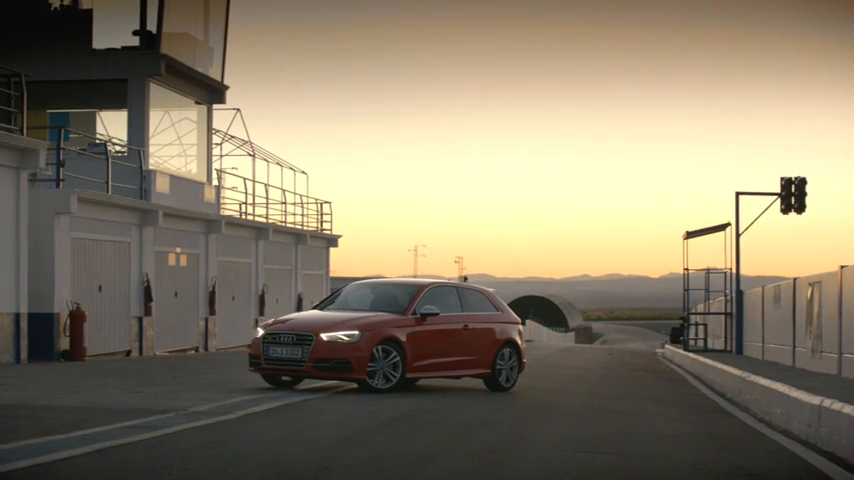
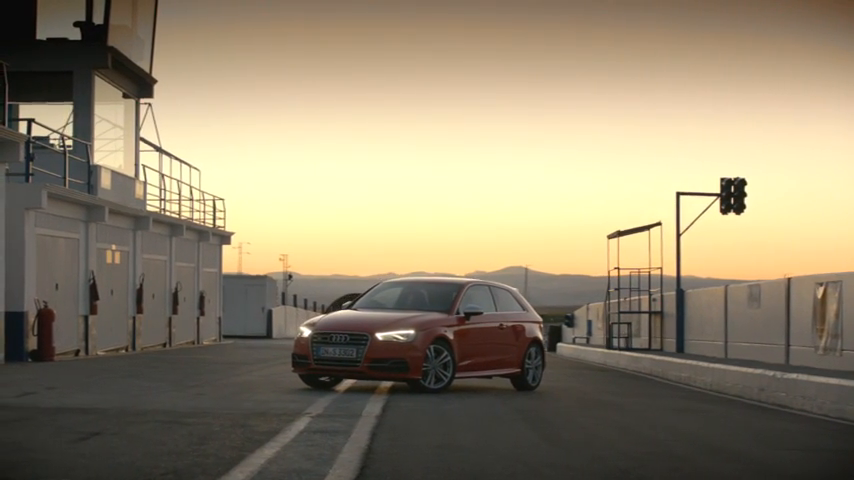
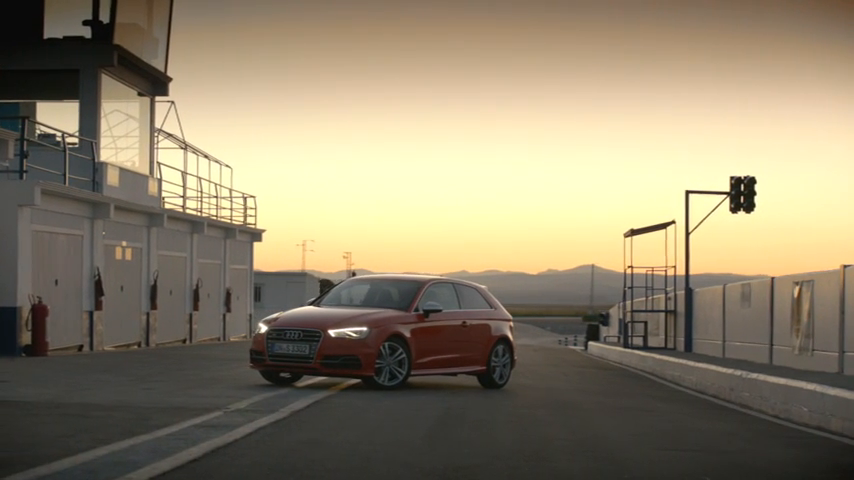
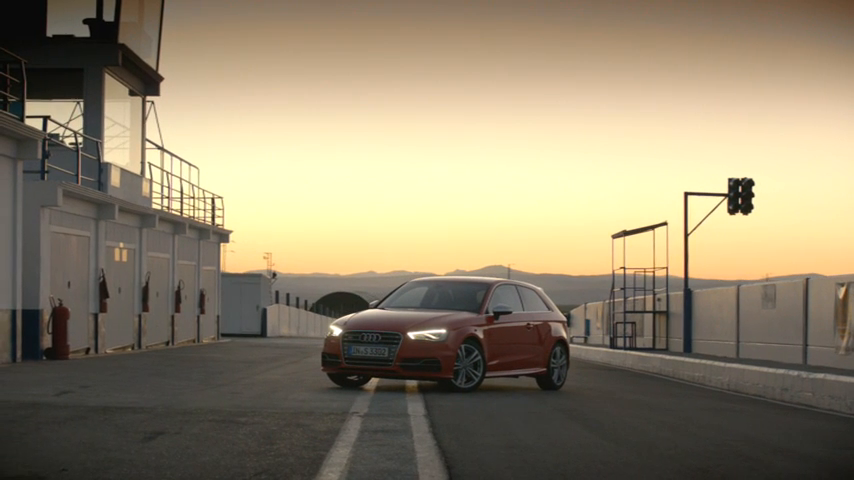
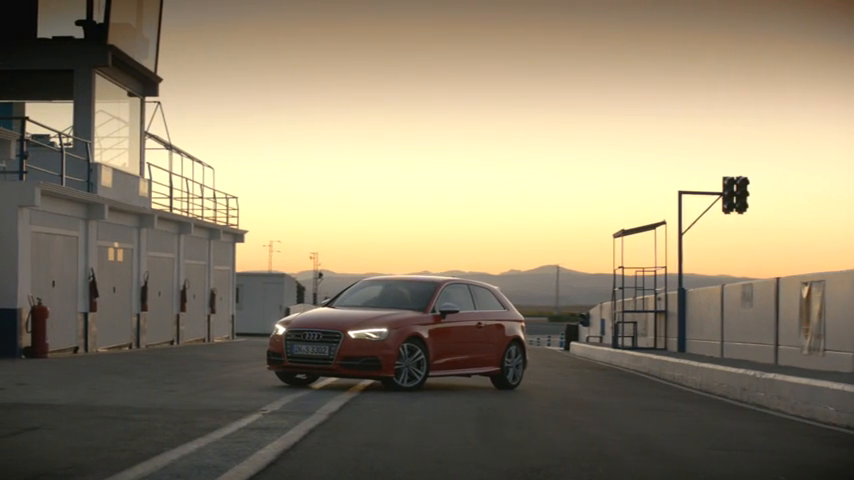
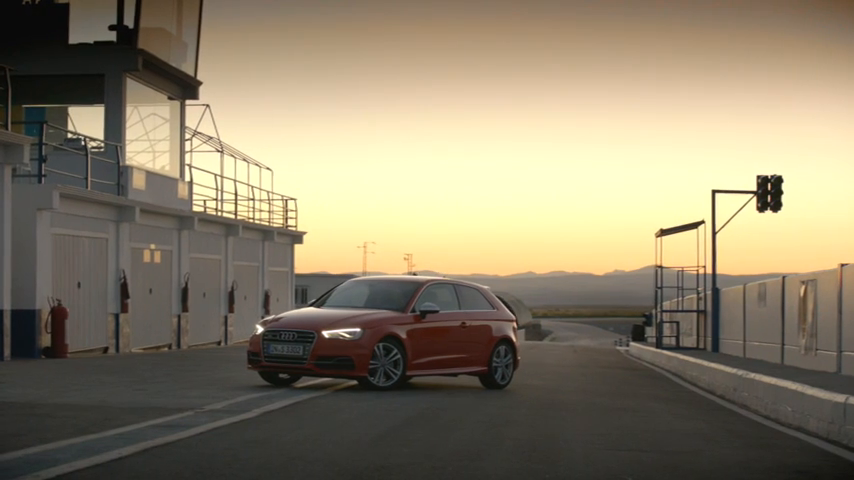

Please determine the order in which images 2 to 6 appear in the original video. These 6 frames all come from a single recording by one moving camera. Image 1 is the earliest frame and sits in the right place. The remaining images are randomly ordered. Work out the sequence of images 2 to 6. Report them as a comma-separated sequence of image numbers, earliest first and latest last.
6, 3, 5, 2, 4
